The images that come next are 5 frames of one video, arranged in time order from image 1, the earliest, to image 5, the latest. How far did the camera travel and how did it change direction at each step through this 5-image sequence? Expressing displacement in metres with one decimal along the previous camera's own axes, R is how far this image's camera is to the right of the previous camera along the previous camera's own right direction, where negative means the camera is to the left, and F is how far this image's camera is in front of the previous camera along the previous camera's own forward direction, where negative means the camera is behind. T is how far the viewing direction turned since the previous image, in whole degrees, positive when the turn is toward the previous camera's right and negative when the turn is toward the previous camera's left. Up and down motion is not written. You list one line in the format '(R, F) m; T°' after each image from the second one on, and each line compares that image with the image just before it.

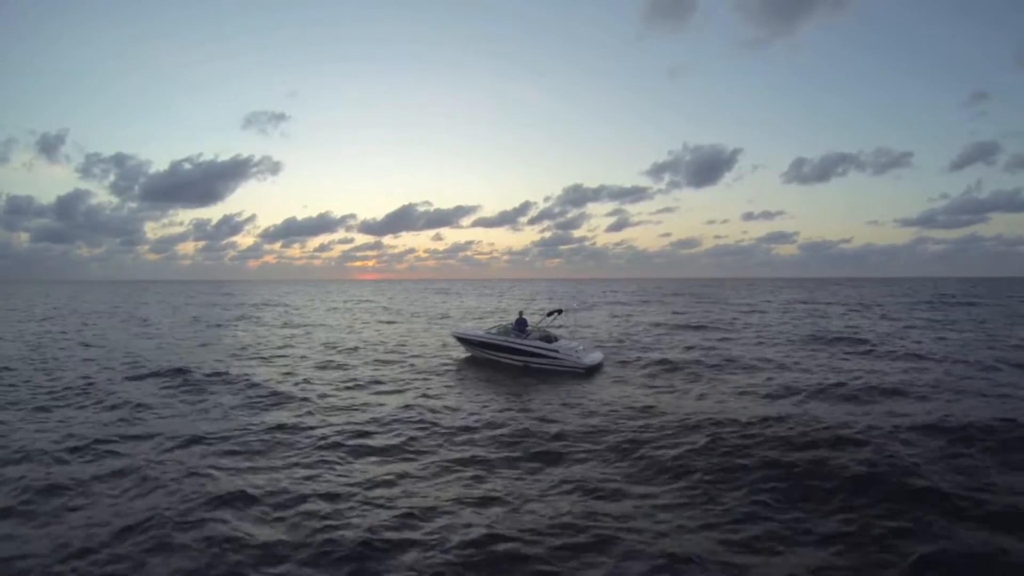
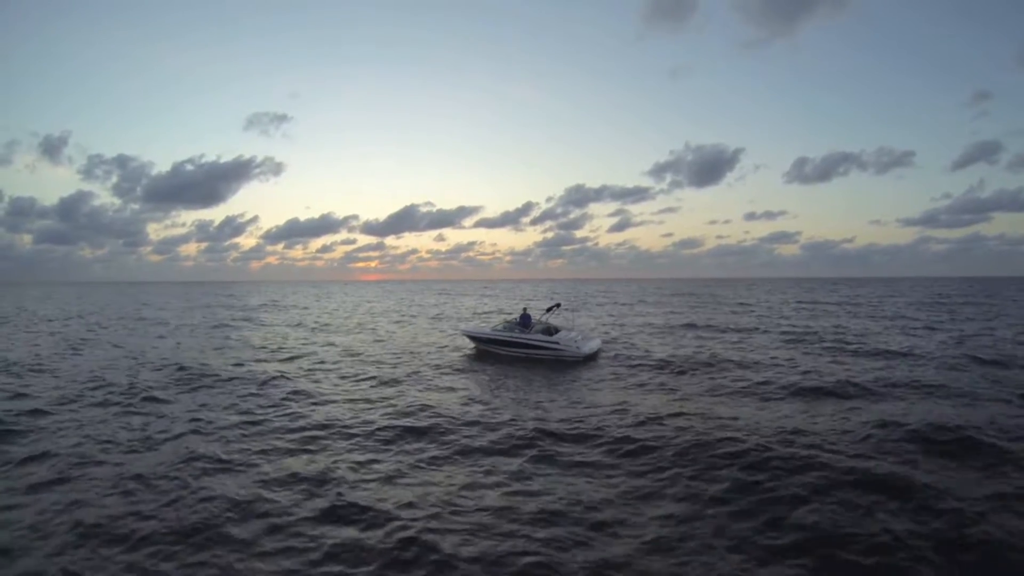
(-1.3, 0.0) m; 0°
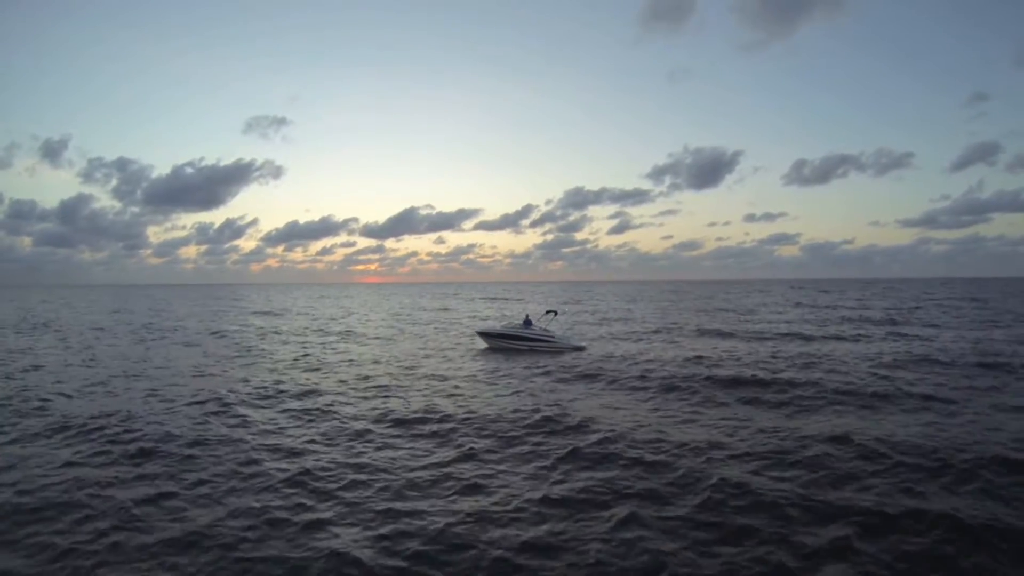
(-0.5, -4.0) m; 0°
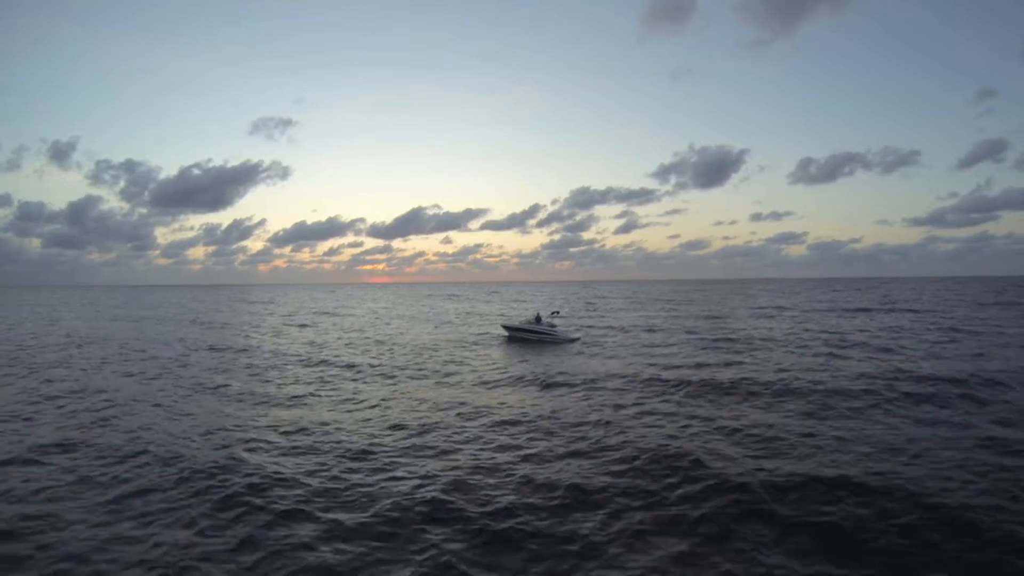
(-6.0, -1.7) m; -1°
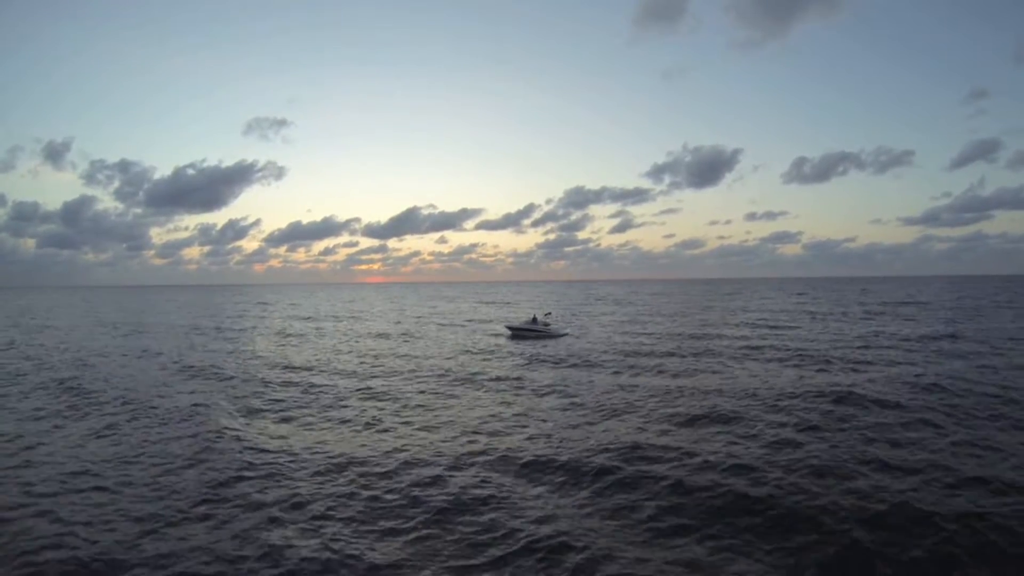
(+0.5, -3.1) m; 0°
